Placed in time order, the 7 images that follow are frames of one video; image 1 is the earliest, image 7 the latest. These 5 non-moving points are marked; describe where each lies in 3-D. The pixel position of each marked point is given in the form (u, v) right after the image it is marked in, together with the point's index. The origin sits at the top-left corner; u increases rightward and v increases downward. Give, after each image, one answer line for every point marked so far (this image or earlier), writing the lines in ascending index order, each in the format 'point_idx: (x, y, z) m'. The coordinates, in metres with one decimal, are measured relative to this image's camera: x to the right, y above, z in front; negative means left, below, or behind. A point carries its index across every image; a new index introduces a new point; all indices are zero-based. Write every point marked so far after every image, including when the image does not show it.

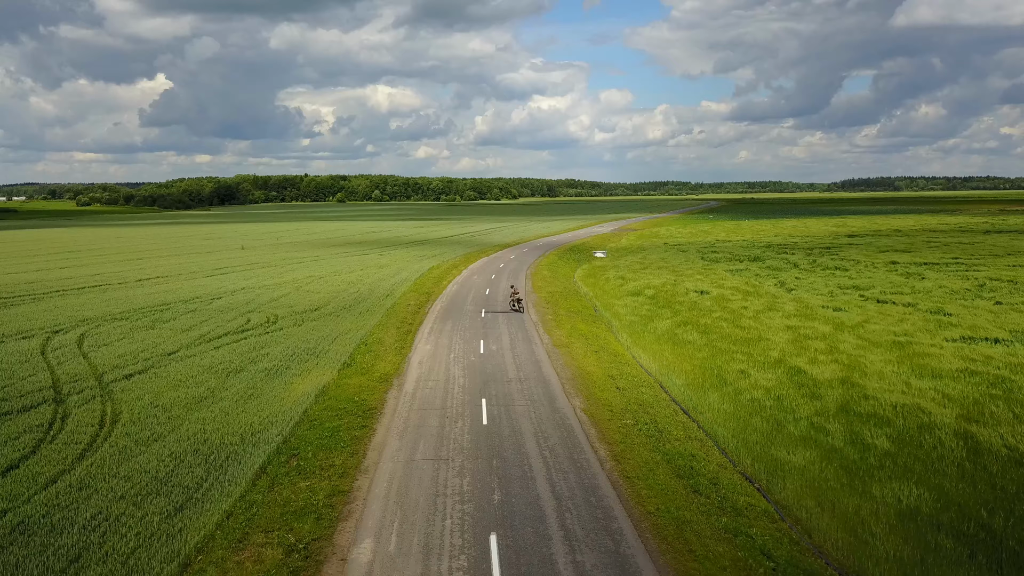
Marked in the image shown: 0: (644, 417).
0: (+3.1, -3.1, +19.5) m
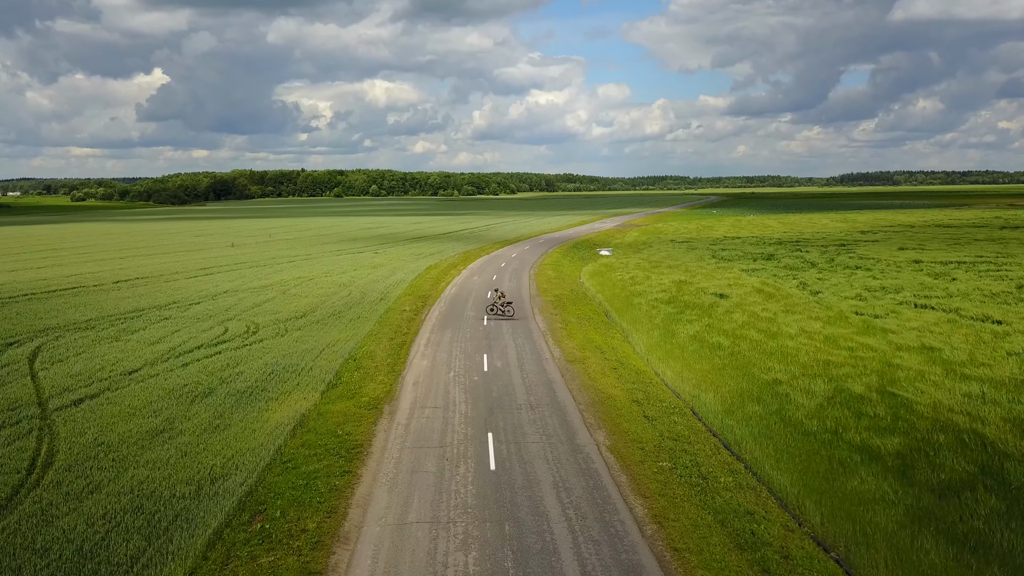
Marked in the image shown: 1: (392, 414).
0: (+3.4, -3.4, +16.4) m
1: (-2.8, -2.9, +19.1) m
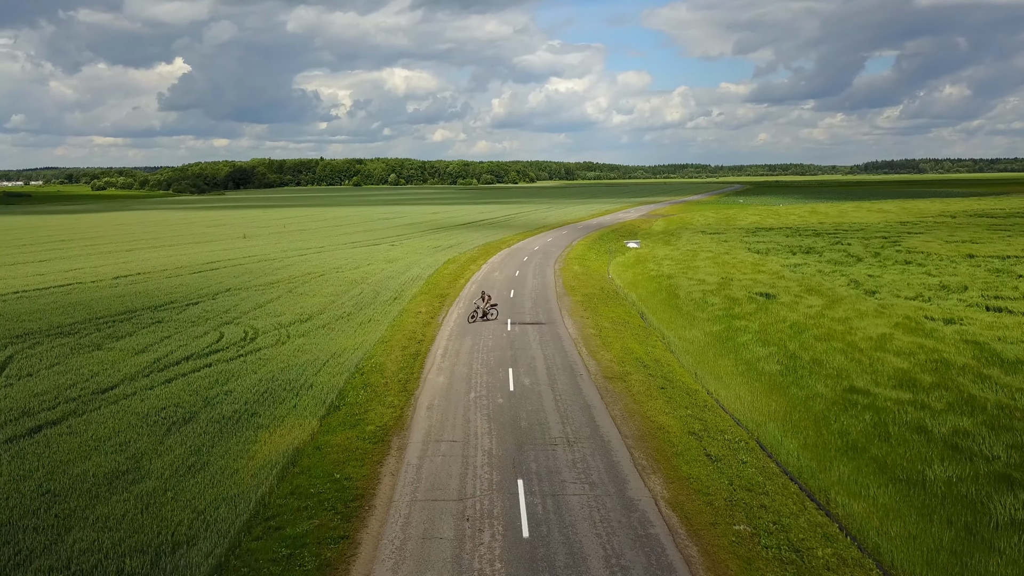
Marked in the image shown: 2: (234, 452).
0: (+3.9, -3.6, +13.1) m
1: (-2.1, -3.2, +15.9) m
2: (-5.5, -3.2, +16.2) m
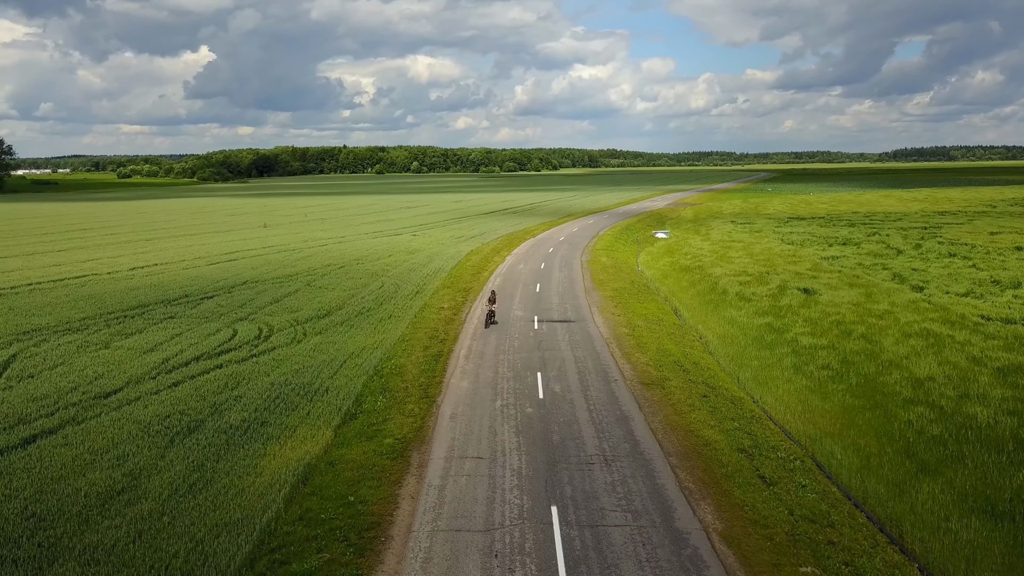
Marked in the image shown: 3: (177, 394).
0: (+4.4, -3.7, +11.5) m
1: (-1.6, -3.2, +14.5) m
2: (-4.9, -3.2, +14.9) m
3: (-7.7, -2.4, +18.9) m
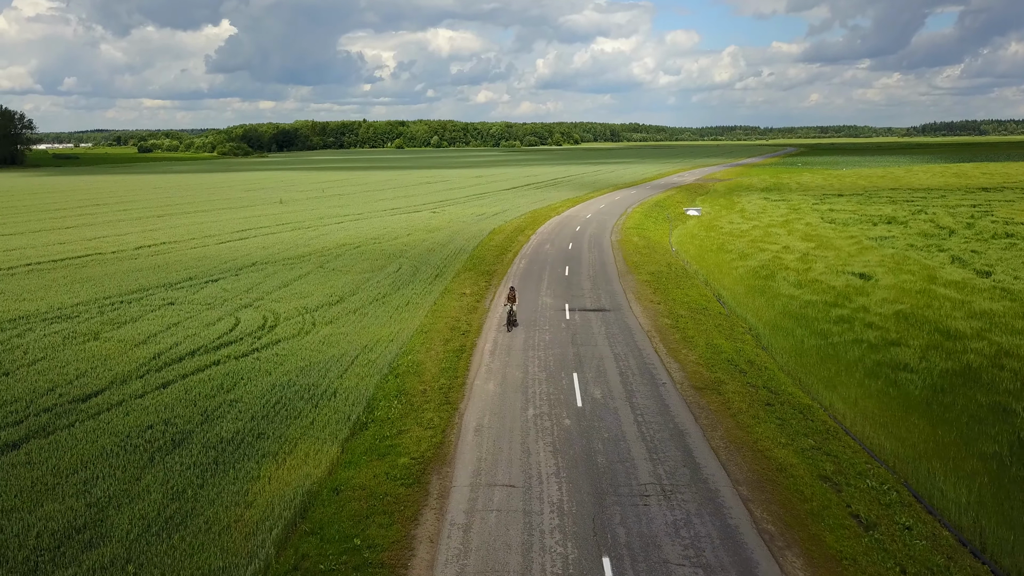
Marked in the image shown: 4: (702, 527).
0: (+4.9, -3.8, +8.9) m
1: (-1.0, -3.1, +12.1) m
2: (-4.3, -3.1, +12.5) m
3: (-7.0, -2.2, +16.6) m
4: (+2.6, -3.2, +11.2) m
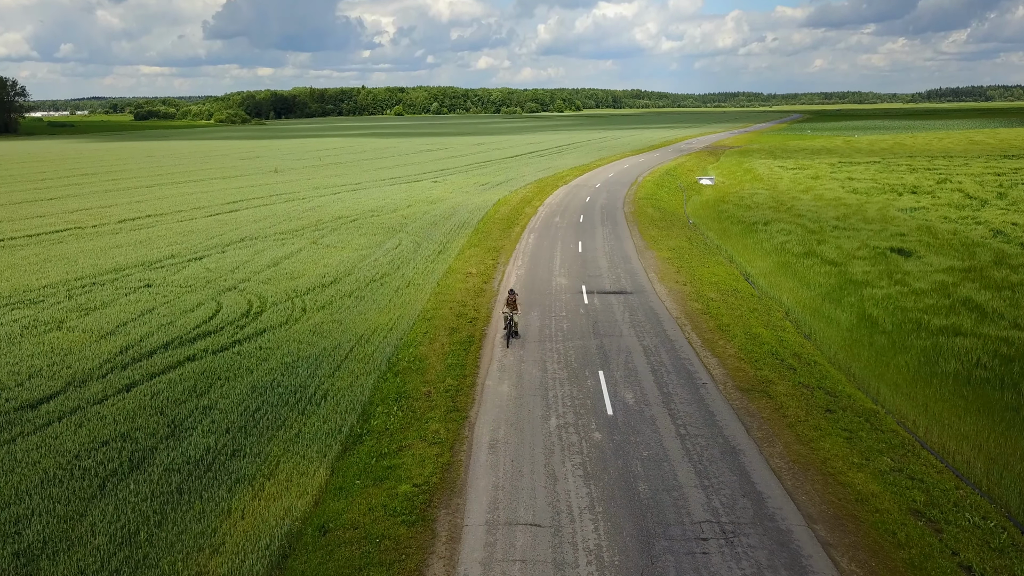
0: (+5.2, -3.8, +6.7) m
1: (-0.7, -3.1, +9.8) m
2: (-4.0, -3.1, +10.2) m
3: (-6.7, -2.0, +14.3) m
4: (+2.9, -3.2, +8.9) m
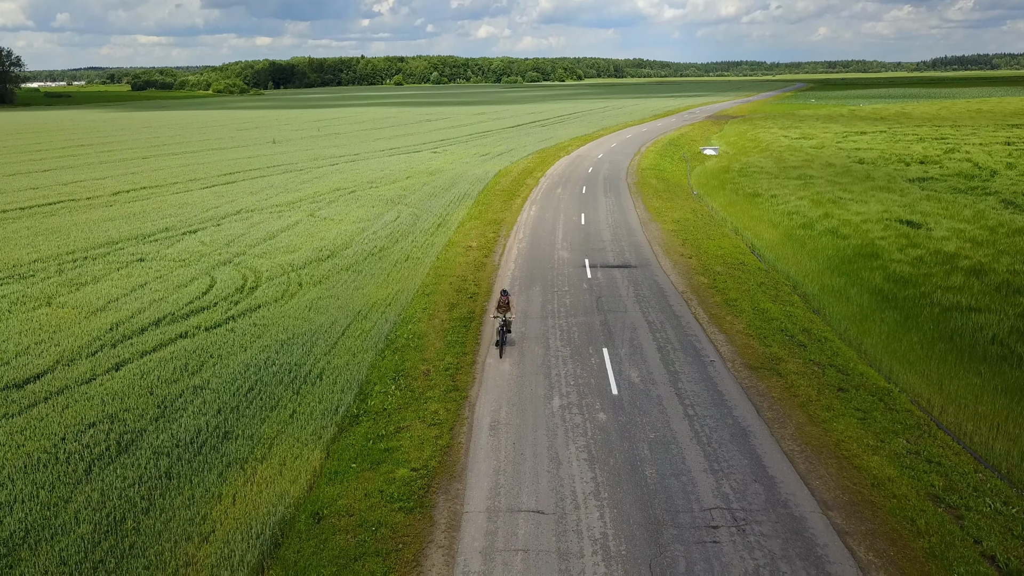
0: (+5.2, -3.7, +6.3) m
1: (-0.7, -2.8, +9.4) m
2: (-4.0, -2.8, +9.8) m
3: (-6.7, -1.6, +13.9) m
4: (+2.9, -3.0, +8.5) m
